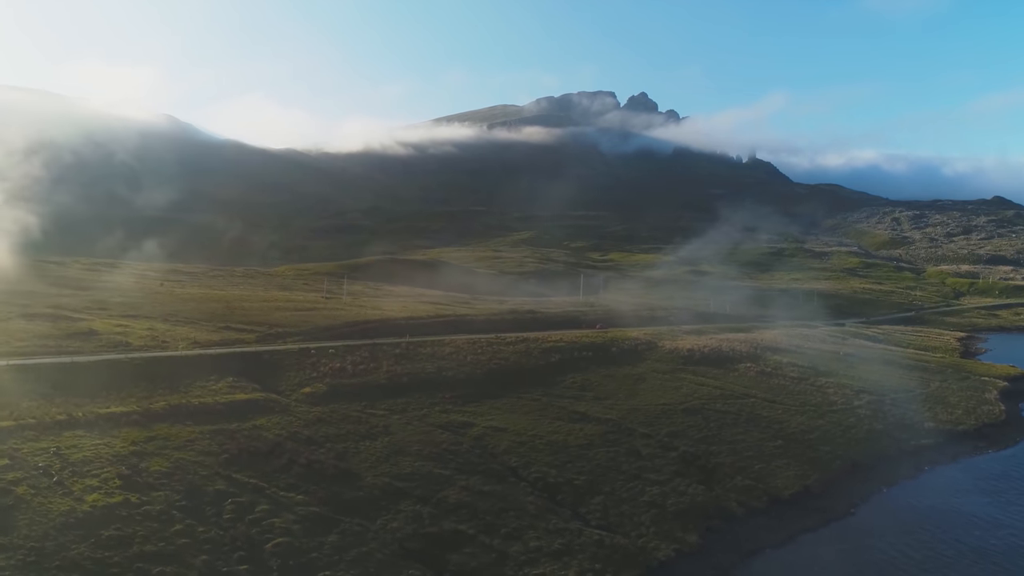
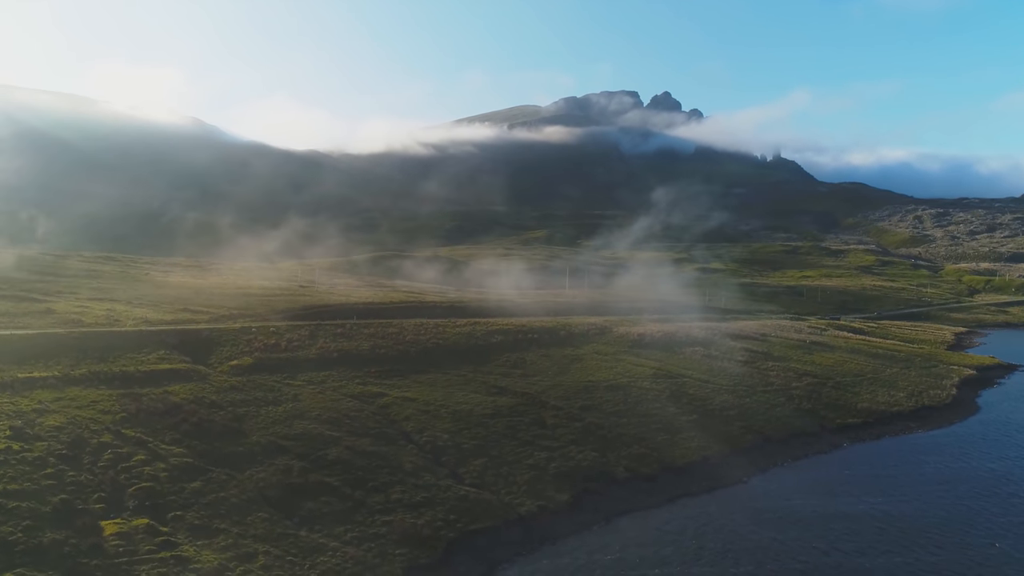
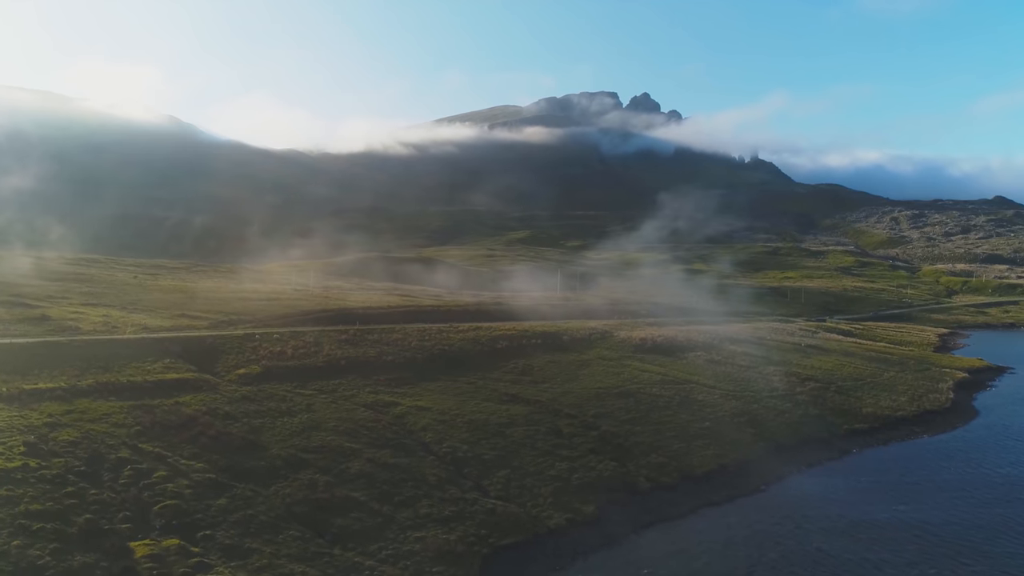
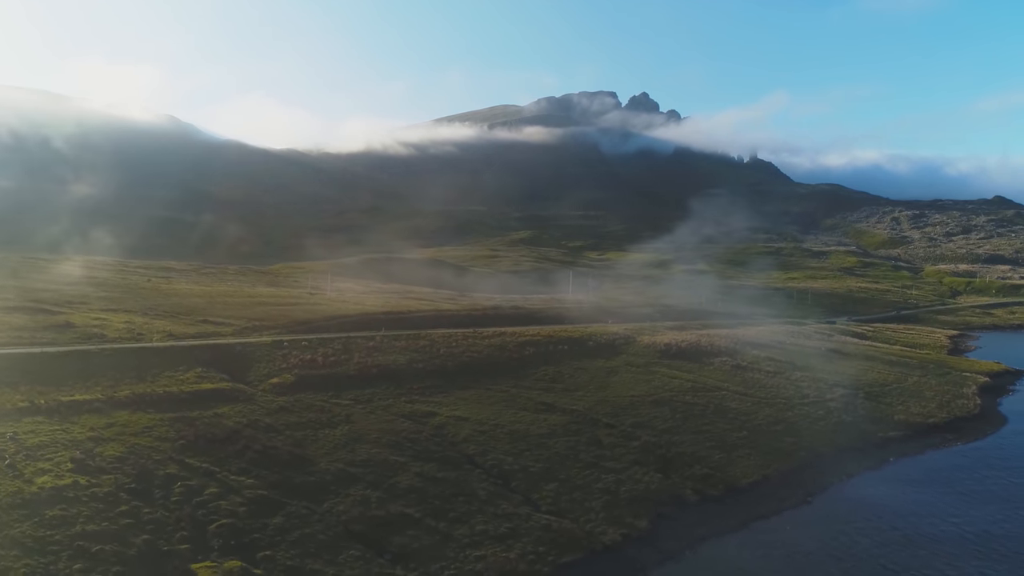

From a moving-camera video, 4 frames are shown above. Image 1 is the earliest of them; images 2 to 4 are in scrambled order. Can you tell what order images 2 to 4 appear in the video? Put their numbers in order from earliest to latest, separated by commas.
4, 3, 2
